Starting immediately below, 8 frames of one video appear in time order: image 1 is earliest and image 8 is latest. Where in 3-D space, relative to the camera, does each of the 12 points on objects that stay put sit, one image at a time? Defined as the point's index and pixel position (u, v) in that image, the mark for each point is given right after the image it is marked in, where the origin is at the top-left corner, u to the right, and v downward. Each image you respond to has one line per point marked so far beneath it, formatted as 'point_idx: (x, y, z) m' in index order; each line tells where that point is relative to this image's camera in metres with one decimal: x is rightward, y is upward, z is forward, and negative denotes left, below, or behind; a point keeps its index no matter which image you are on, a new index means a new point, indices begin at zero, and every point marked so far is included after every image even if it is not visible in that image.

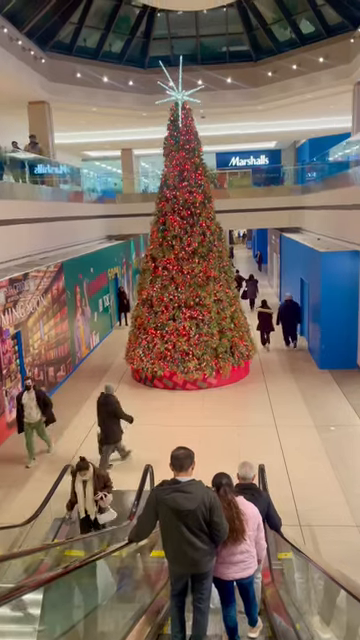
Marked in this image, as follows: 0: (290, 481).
0: (+1.4, -2.1, +6.8) m
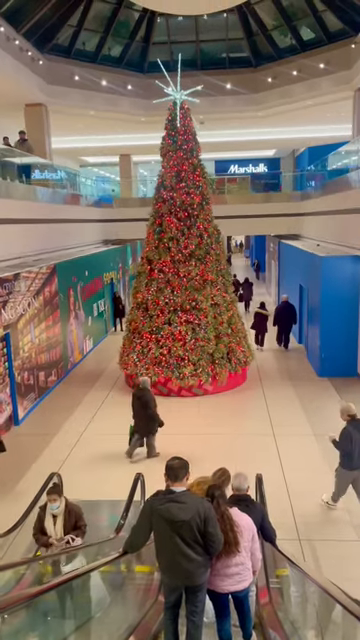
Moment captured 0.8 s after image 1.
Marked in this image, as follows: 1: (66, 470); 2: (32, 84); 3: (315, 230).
0: (+1.3, -2.1, +6.4) m
1: (-1.6, -2.0, +7.2) m
2: (-4.2, +6.8, +15.2) m
3: (+4.0, +2.8, +15.9) m
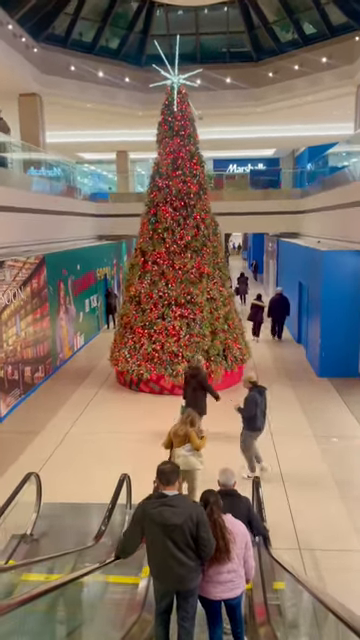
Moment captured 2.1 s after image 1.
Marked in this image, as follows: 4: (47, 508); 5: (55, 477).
0: (+1.2, -2.0, +6.0) m
1: (-1.7, -1.9, +6.7) m
2: (-4.3, +6.9, +14.7) m
3: (+3.9, +2.7, +15.4) m
4: (-1.4, -2.0, +5.7) m
5: (-1.6, -1.9, +6.5) m
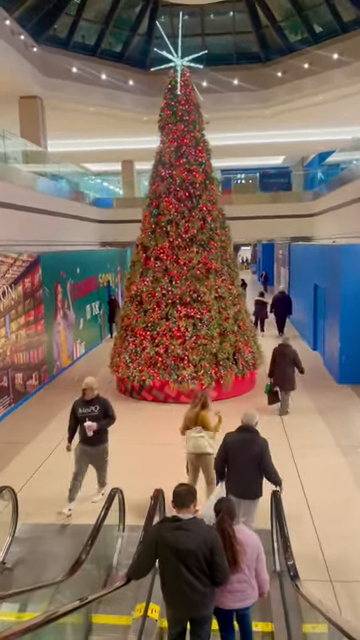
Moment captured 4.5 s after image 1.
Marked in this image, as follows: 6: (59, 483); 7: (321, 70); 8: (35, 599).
0: (+1.3, -1.9, +5.0) m
1: (-1.6, -1.8, +5.9) m
2: (-4.1, +6.6, +14.2) m
3: (+4.1, +2.5, +14.6) m
4: (-1.4, -1.9, +4.8) m
5: (-1.5, -1.8, +5.7) m
6: (-1.4, -1.8, +5.9) m
7: (+4.2, +7.5, +15.8) m
8: (-1.0, -1.9, +3.6) m
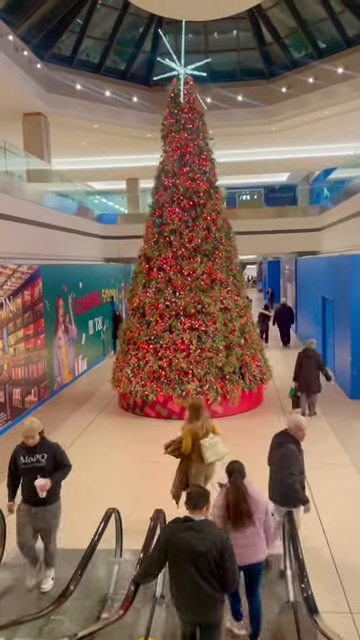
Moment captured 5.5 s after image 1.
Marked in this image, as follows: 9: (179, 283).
0: (+1.3, -1.9, +4.6) m
1: (-1.6, -1.9, +5.5) m
2: (-4.0, +6.2, +14.2) m
3: (+4.2, +2.1, +14.4) m
4: (-1.4, -2.0, +4.5) m
5: (-1.5, -1.9, +5.3) m
6: (-1.3, -1.9, +5.5) m
7: (+4.3, +7.0, +15.7) m
8: (-1.0, -1.9, +3.2) m
9: (0.0, +0.6, +8.2) m
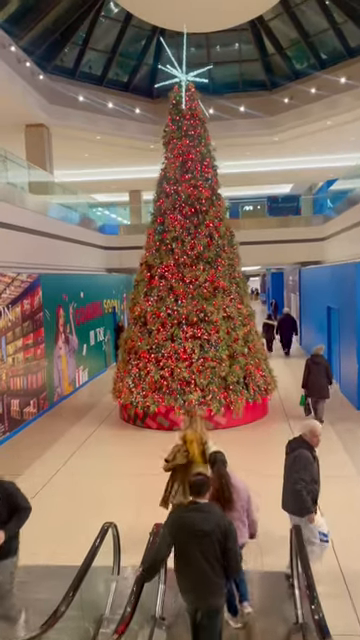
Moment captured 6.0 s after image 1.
0: (+1.3, -2.0, +4.4) m
1: (-1.6, -2.0, +5.3) m
2: (-4.0, +5.9, +14.2) m
3: (+4.3, +1.8, +14.2) m
4: (-1.4, -2.0, +4.2) m
5: (-1.4, -2.0, +5.1) m
6: (-1.3, -2.0, +5.3) m
7: (+4.4, +6.7, +15.6) m
8: (-1.0, -1.9, +3.0) m
9: (0.0, +0.4, +8.0) m
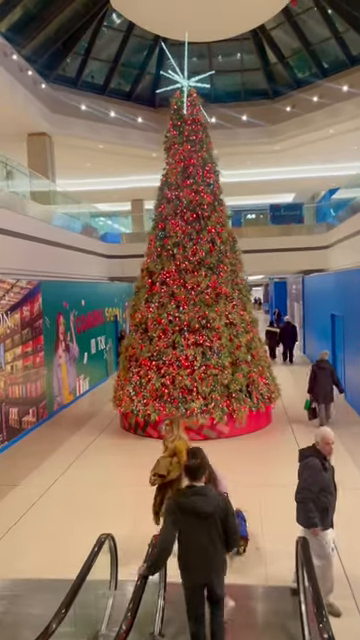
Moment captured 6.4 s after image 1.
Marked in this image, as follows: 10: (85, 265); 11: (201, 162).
0: (+1.3, -2.0, +4.2) m
1: (-1.6, -2.0, +5.1) m
2: (-3.9, +5.7, +14.2) m
3: (+4.3, +1.6, +14.1) m
4: (-1.4, -2.0, +4.1) m
5: (-1.4, -2.0, +4.9) m
6: (-1.3, -2.0, +5.1) m
7: (+4.5, +6.4, +15.6) m
8: (-1.0, -1.9, +2.8) m
9: (0.0, +0.3, +7.9) m
10: (-2.6, +1.4, +13.9) m
11: (+0.3, +2.5, +8.2) m
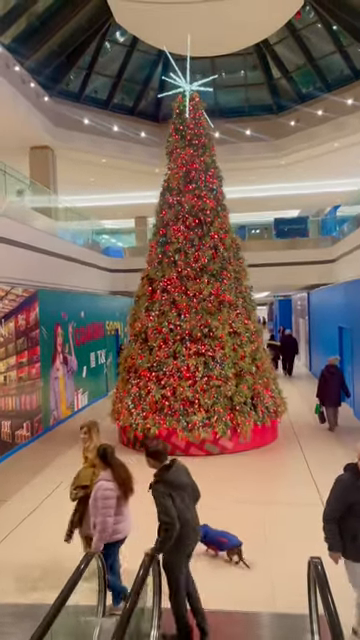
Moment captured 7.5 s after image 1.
0: (+1.3, -2.0, +3.8) m
1: (-1.6, -2.1, +4.7) m
2: (-3.8, +5.3, +14.1) m
3: (+4.4, +1.2, +13.8) m
4: (-1.4, -2.0, +3.7) m
5: (-1.4, -2.0, +4.5) m
6: (-1.3, -2.0, +4.7) m
7: (+4.6, +6.0, +15.5) m
8: (-1.0, -1.8, +2.4) m
9: (+0.1, +0.2, +7.6) m
10: (-2.5, +1.1, +13.6) m
11: (+0.4, +2.3, +8.0) m
